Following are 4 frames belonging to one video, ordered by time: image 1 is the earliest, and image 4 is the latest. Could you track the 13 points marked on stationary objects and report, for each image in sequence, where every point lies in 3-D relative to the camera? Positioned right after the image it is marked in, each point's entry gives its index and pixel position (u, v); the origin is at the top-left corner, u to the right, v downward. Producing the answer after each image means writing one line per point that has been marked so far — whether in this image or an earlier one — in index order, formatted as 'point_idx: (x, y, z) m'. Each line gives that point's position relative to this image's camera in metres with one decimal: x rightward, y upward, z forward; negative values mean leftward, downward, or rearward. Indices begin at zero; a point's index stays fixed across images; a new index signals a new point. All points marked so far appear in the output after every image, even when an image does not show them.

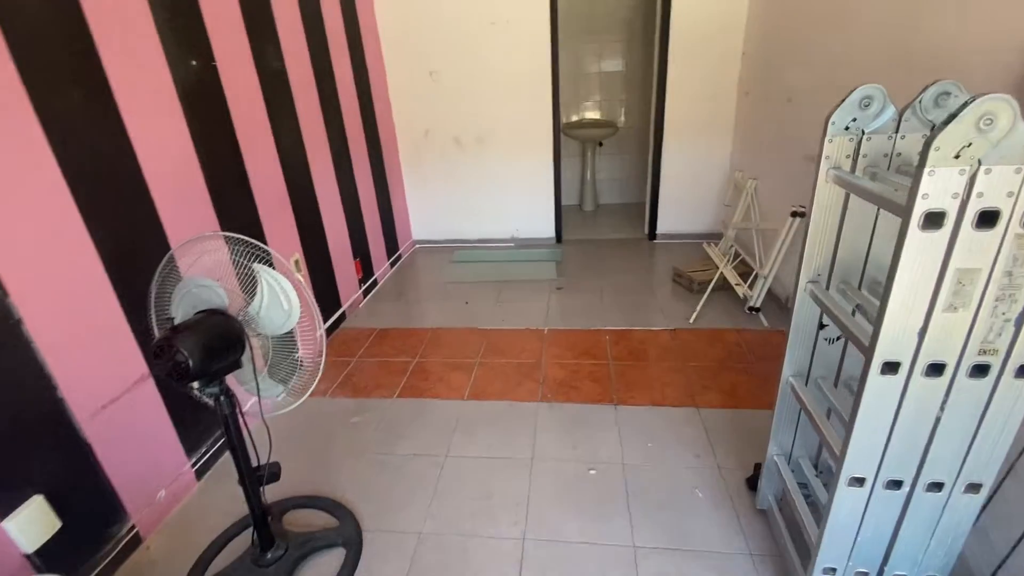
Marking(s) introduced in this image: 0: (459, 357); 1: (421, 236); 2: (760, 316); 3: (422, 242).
0: (-0.3, -0.4, +2.7) m
1: (-0.9, +0.5, +4.6) m
2: (+1.5, -0.2, +2.9) m
3: (-0.9, +0.4, +4.6) m
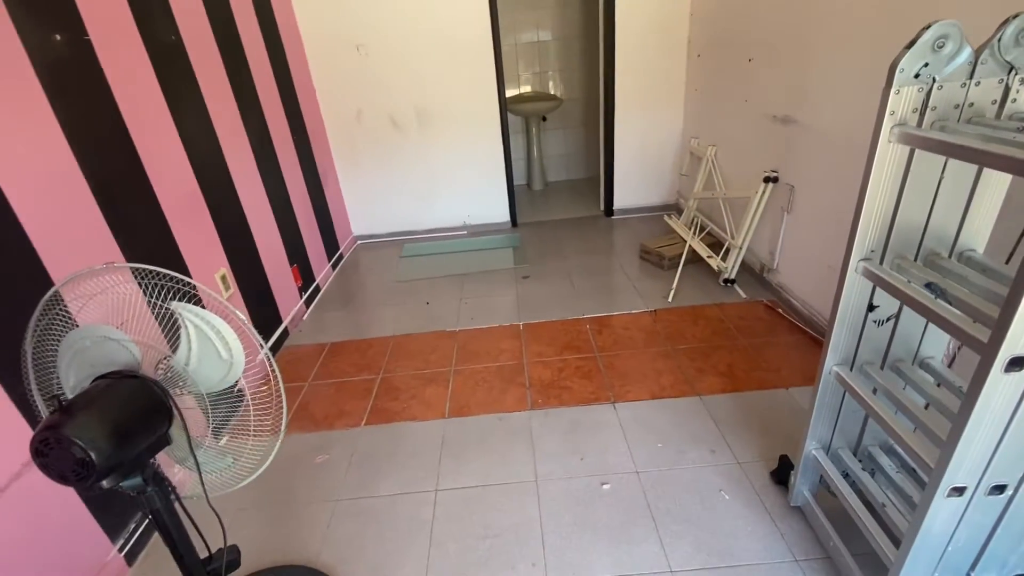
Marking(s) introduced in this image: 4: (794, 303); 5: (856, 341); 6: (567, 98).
0: (-0.4, -0.4, +2.4) m
1: (-1.3, +0.5, +4.1) m
2: (+1.3, 0.0, +2.8) m
3: (-1.3, +0.4, +4.2) m
4: (+1.5, -0.1, +2.5) m
5: (+0.9, -0.1, +1.2) m
6: (+0.5, +1.9, +4.8) m
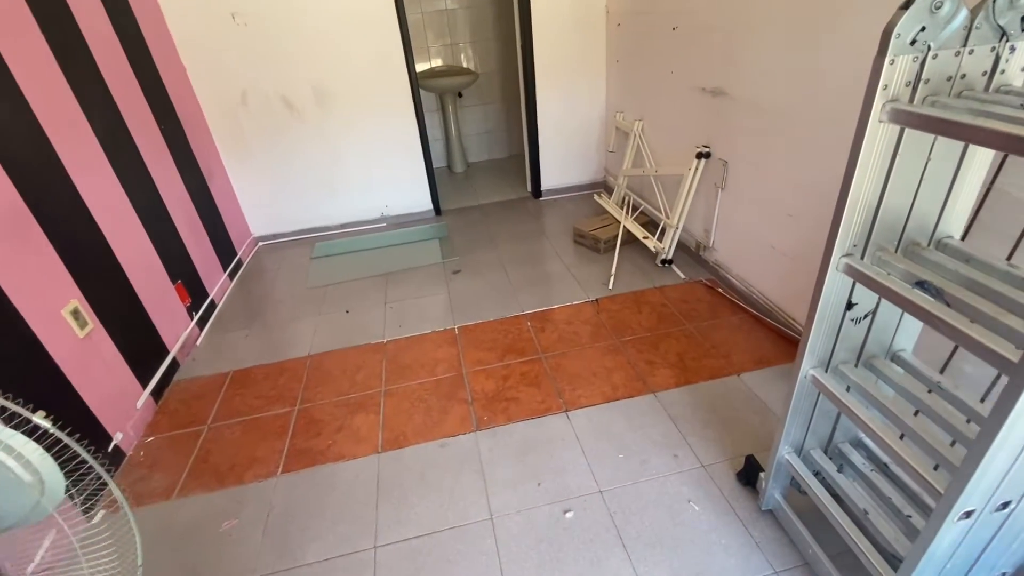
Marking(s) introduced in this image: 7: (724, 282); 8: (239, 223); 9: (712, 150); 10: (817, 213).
0: (-0.7, -0.4, +2.1) m
1: (-1.9, +0.4, +3.7) m
2: (+0.9, +0.1, +2.7) m
3: (-1.9, +0.4, +3.7) m
4: (+1.1, 0.0, +2.5) m
5: (+0.7, -0.1, +1.1) m
6: (-0.3, +2.0, +4.5) m
7: (+1.1, 0.0, +2.5) m
8: (-2.0, +0.5, +3.5) m
9: (+1.0, +0.7, +2.5) m
10: (+1.2, +0.3, +1.9) m
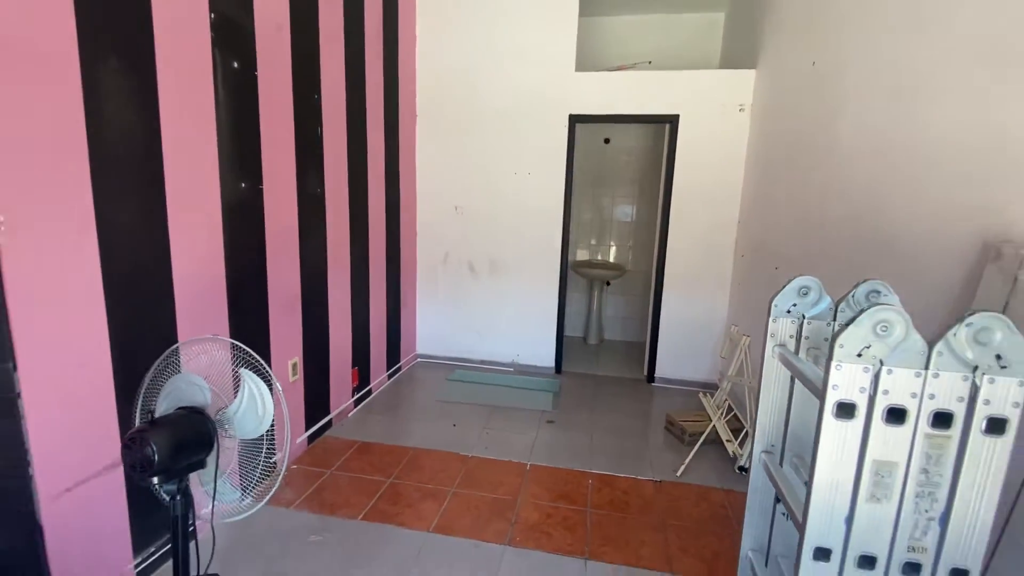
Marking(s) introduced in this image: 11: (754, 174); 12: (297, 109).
0: (-0.4, -1.1, +2.6) m
1: (-0.8, -0.6, +4.7) m
2: (+1.4, -1.1, +2.8) m
3: (-0.8, -0.7, +4.7) m
4: (+1.5, -1.1, +2.5) m
5: (+0.7, -0.7, +1.4) m
6: (+1.3, +0.2, +5.3) m
7: (+1.5, -1.1, +2.5) m
8: (-1.0, -0.5, +4.6) m
9: (+1.6, -0.5, +2.7) m
10: (+1.4, -0.7, +2.0) m
11: (+1.8, +0.9, +3.7) m
12: (-1.2, +1.0, +2.7) m
